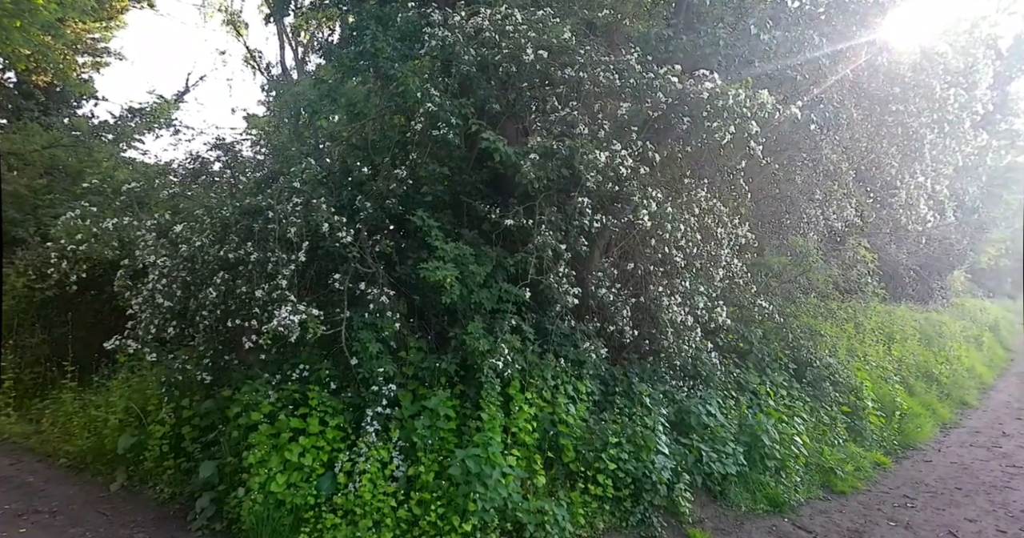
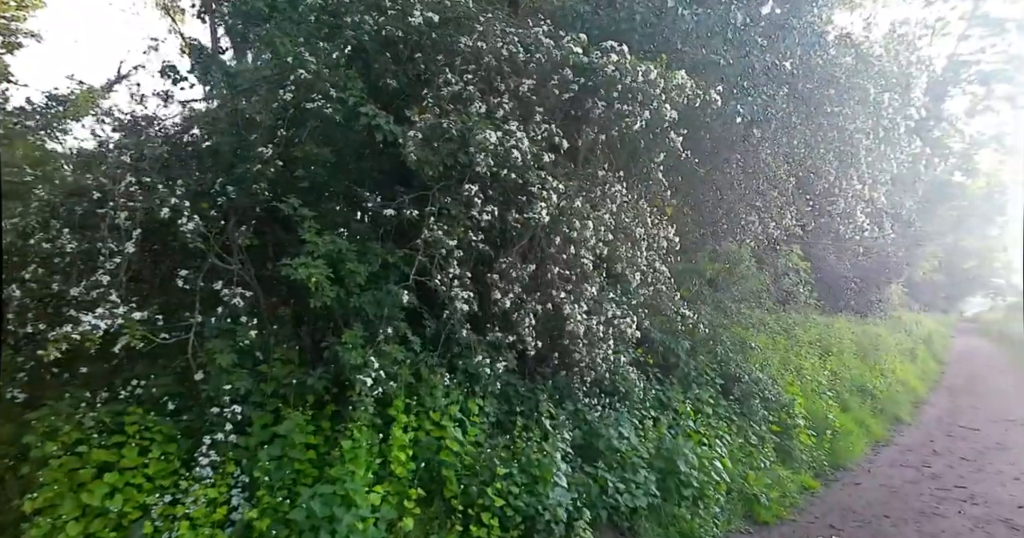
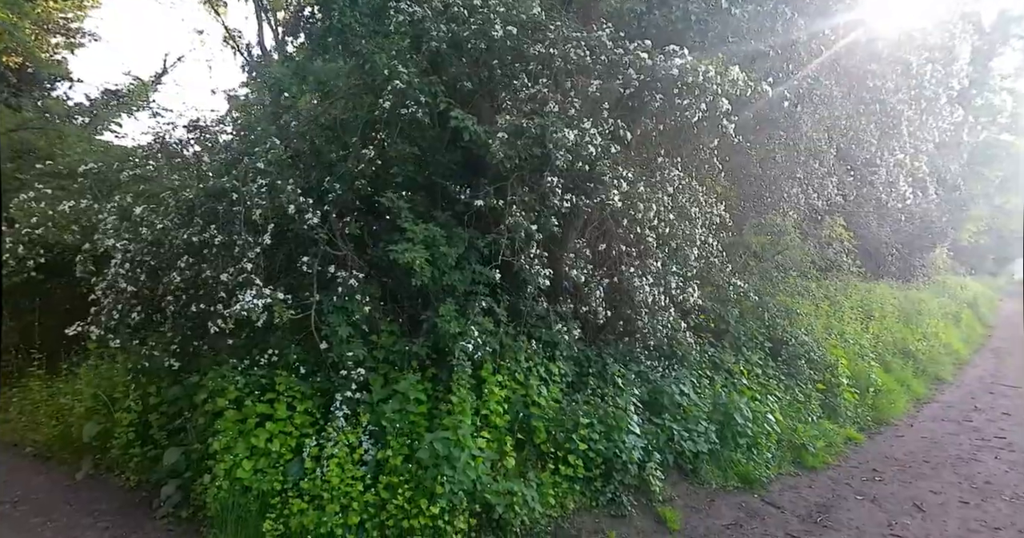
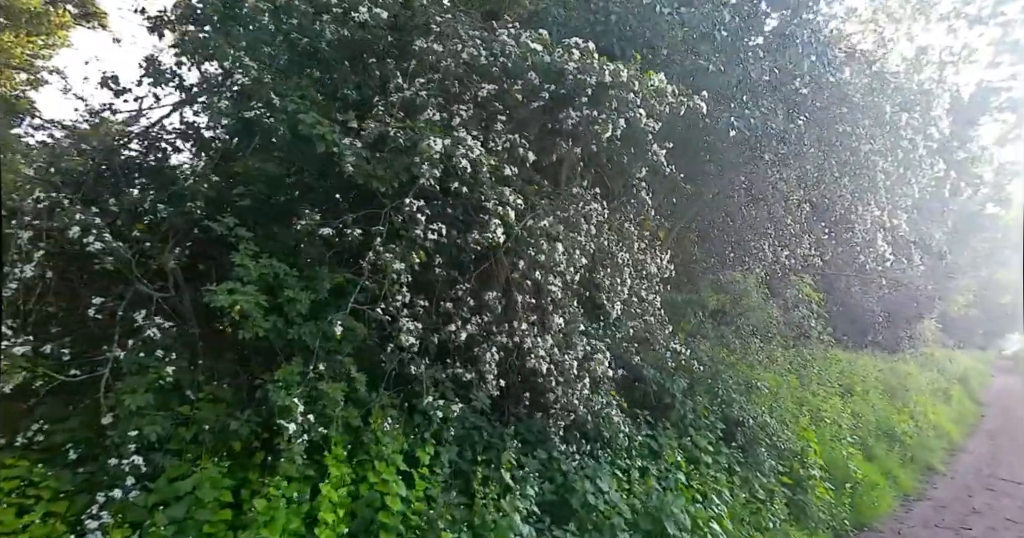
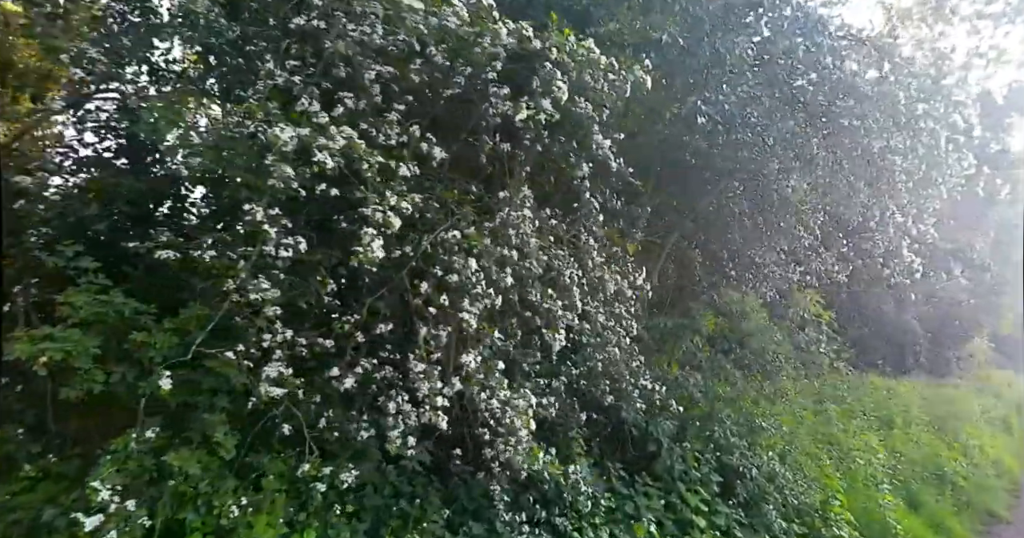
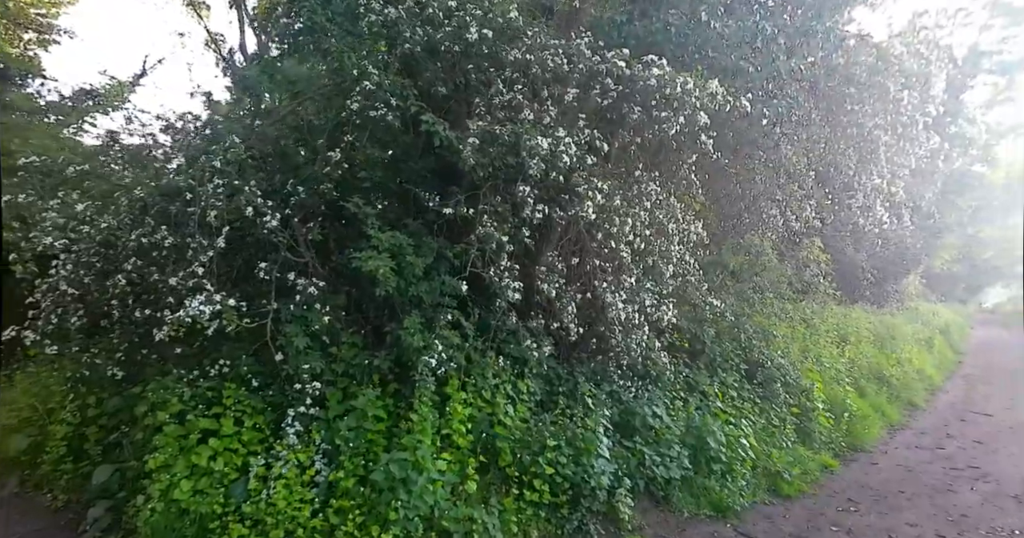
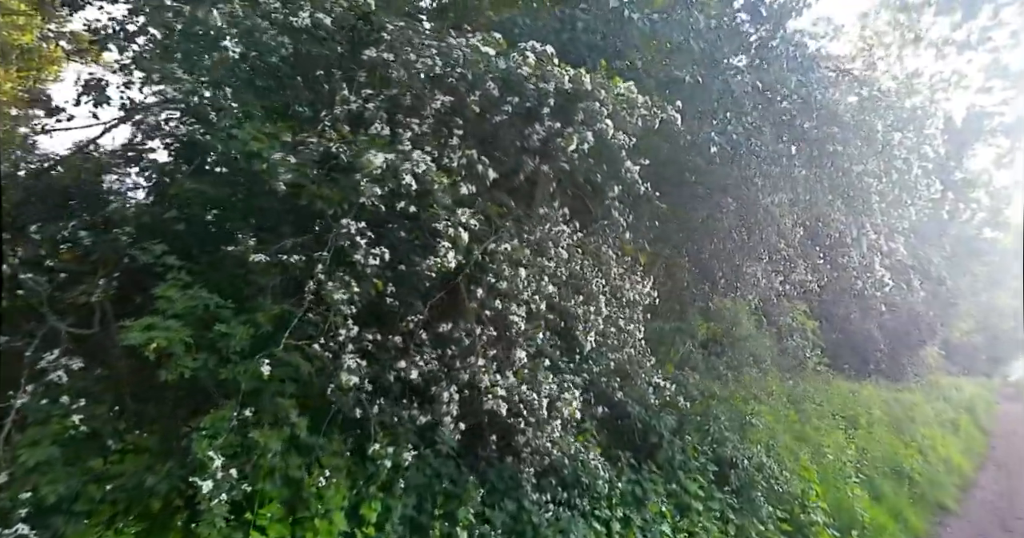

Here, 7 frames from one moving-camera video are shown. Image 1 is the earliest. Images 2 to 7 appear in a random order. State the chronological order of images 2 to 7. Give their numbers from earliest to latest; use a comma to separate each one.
3, 6, 2, 4, 7, 5
